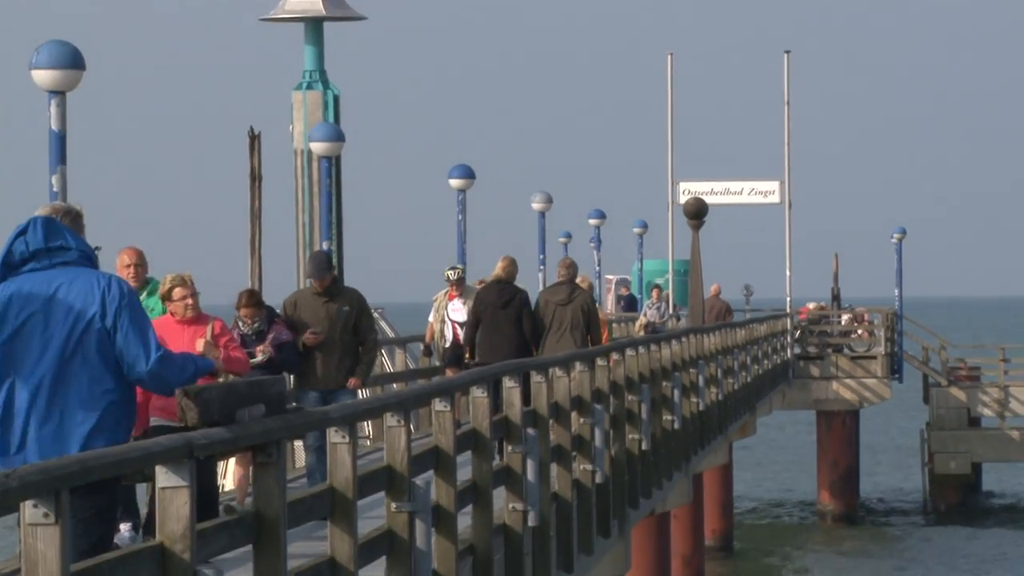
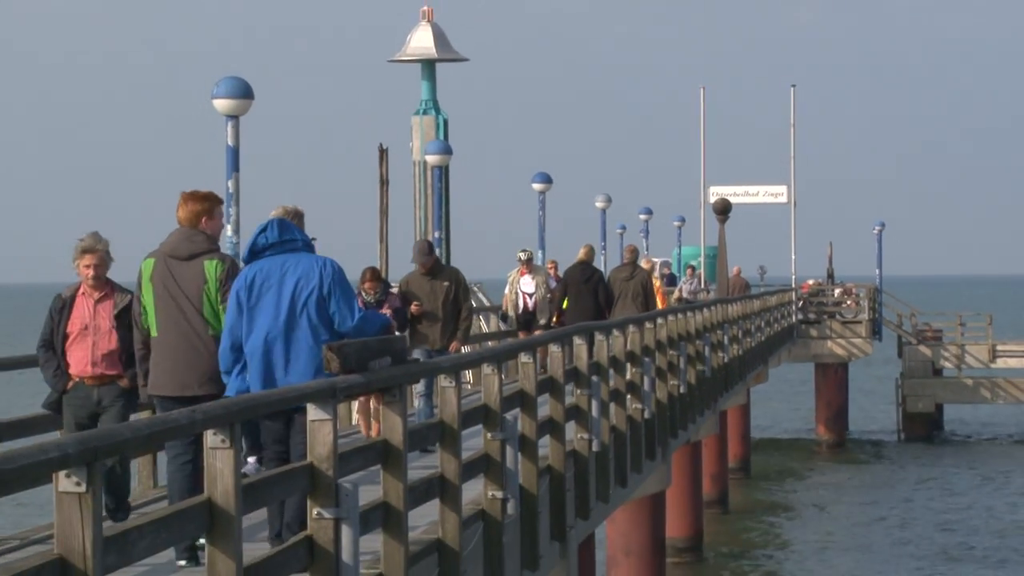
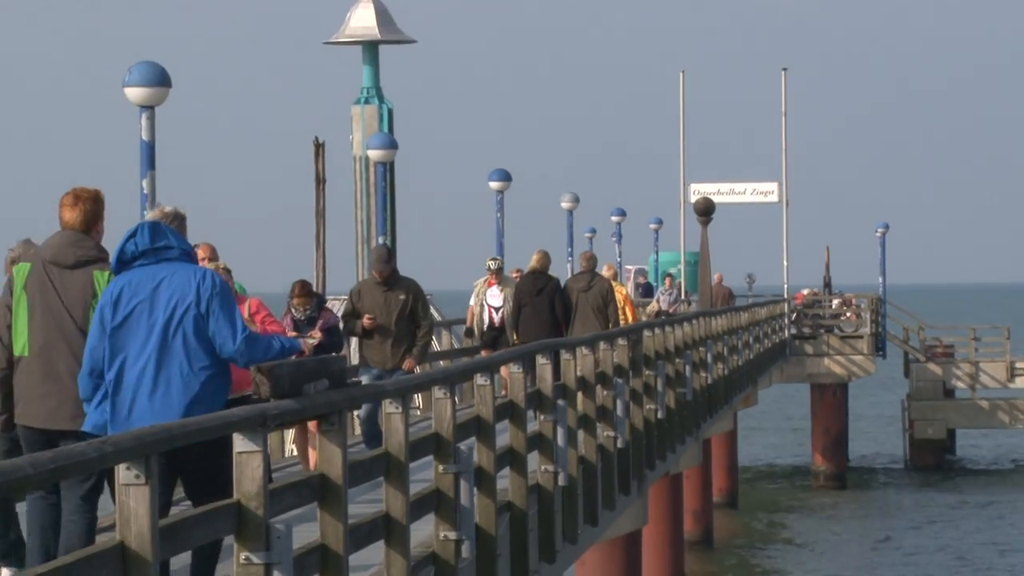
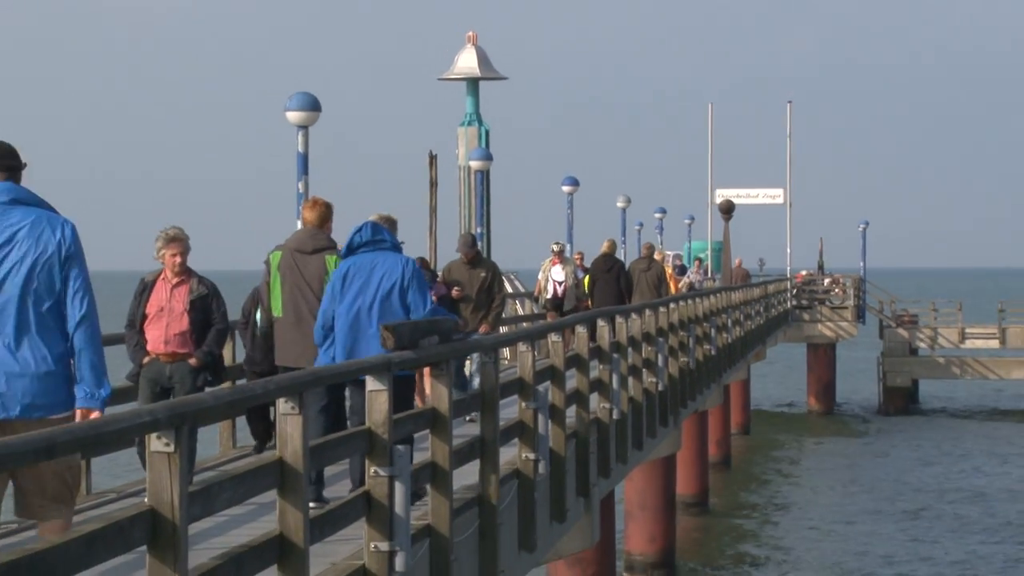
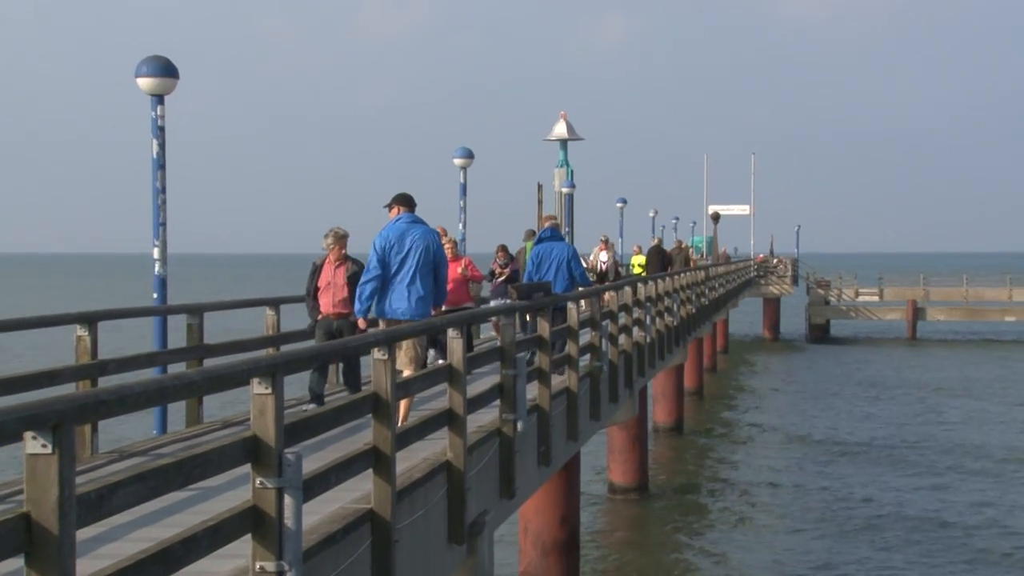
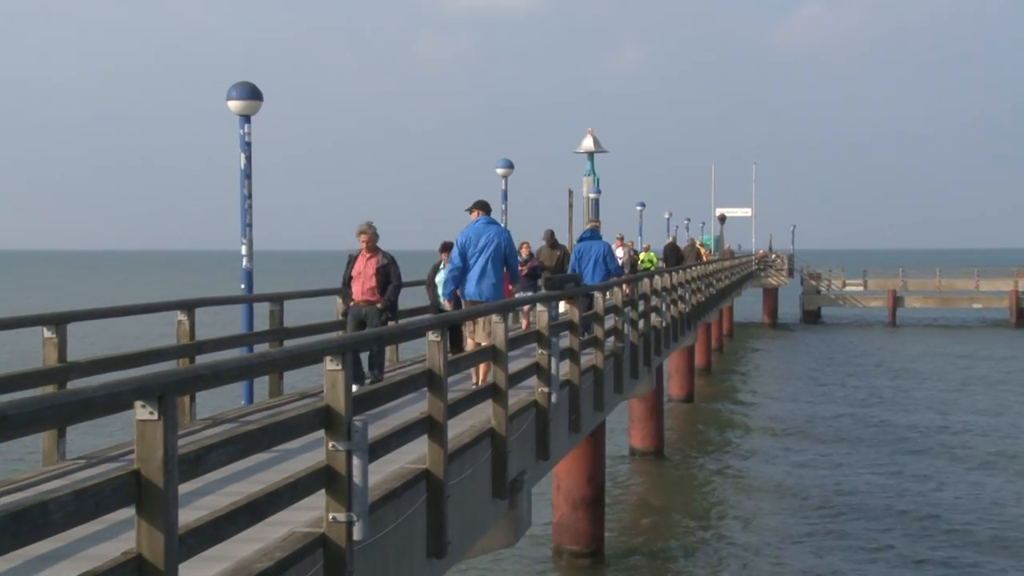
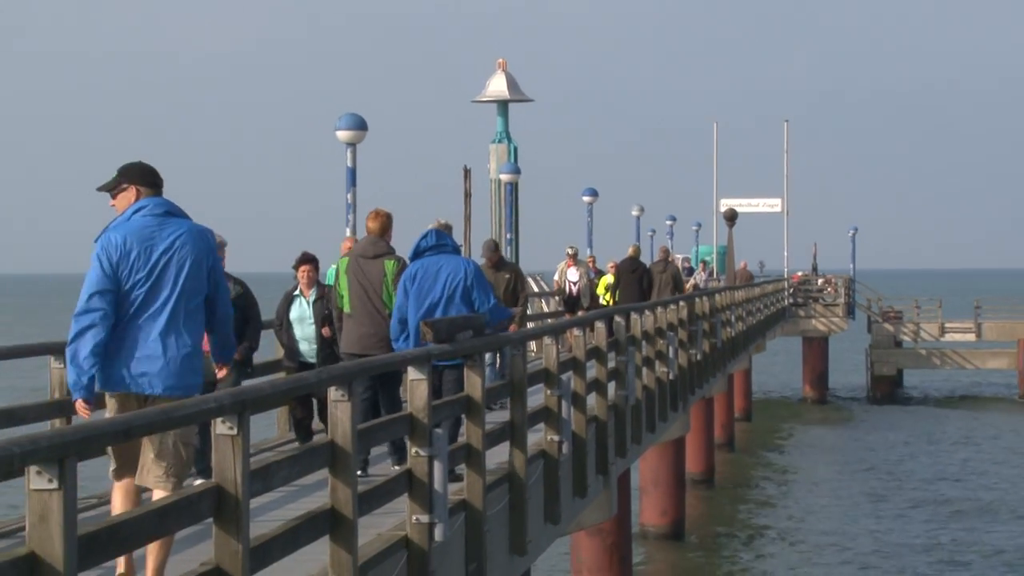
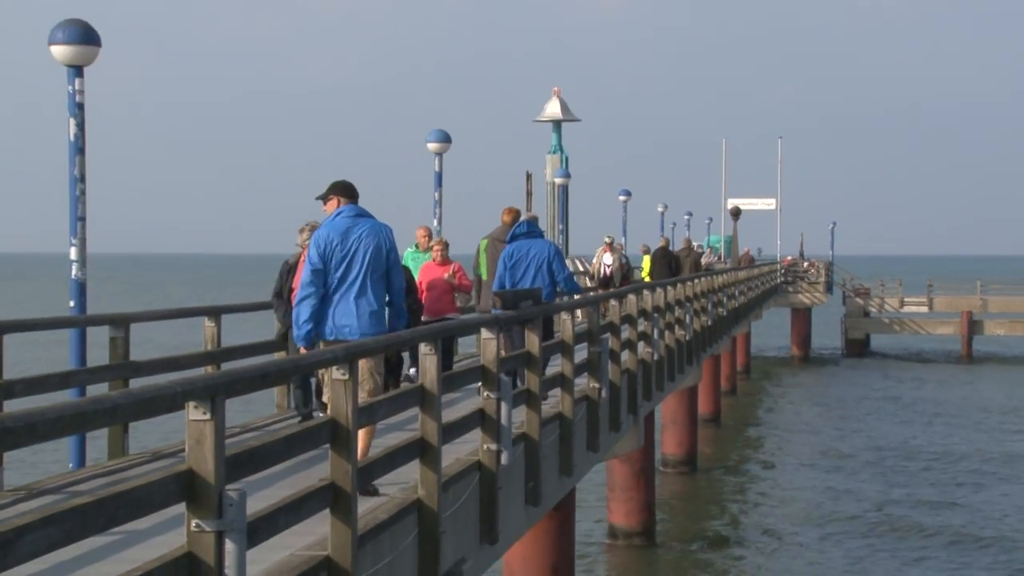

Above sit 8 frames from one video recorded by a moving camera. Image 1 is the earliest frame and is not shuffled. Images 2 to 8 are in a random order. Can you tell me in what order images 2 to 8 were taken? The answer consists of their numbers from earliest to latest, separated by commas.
3, 2, 4, 7, 8, 5, 6
